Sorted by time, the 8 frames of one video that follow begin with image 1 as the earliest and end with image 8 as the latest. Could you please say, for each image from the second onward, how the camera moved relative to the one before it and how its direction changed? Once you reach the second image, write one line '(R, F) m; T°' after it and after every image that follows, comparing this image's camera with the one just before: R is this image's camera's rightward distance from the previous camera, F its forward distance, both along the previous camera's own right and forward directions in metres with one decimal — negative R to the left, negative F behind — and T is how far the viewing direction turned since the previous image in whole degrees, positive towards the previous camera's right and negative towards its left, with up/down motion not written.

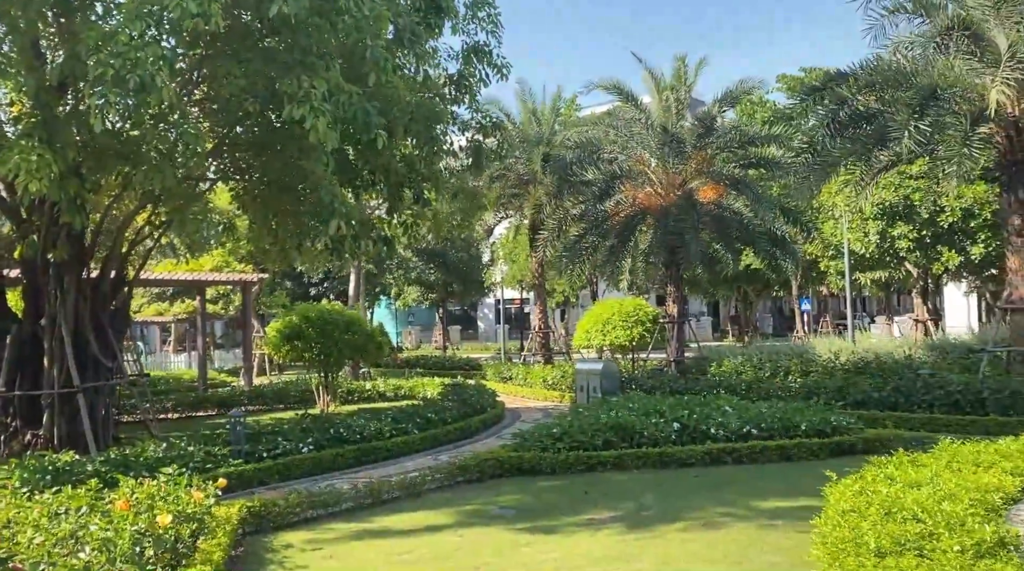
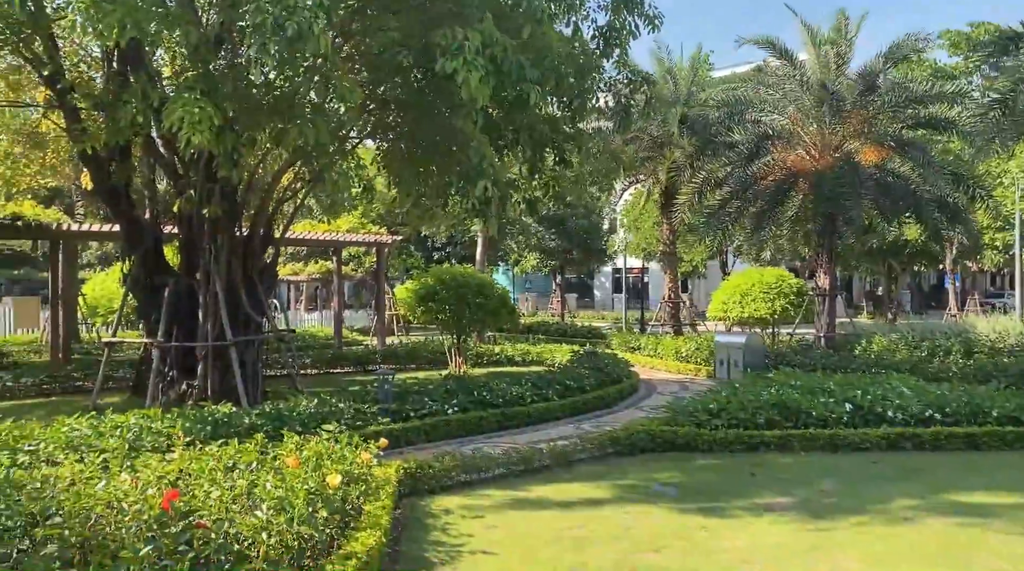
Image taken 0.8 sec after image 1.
(-0.3, +0.3) m; -7°
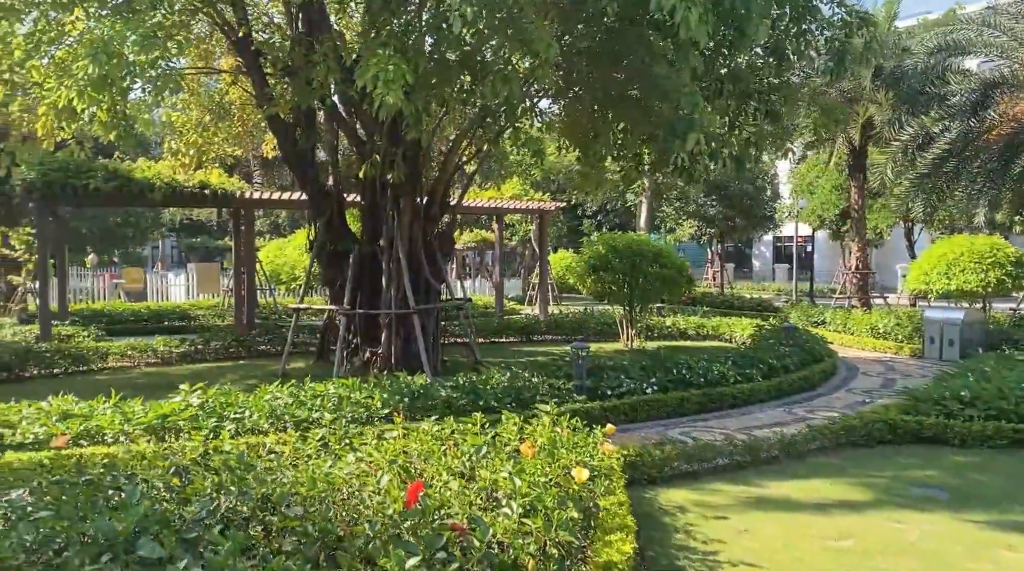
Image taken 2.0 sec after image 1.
(-0.5, +0.5) m; -9°
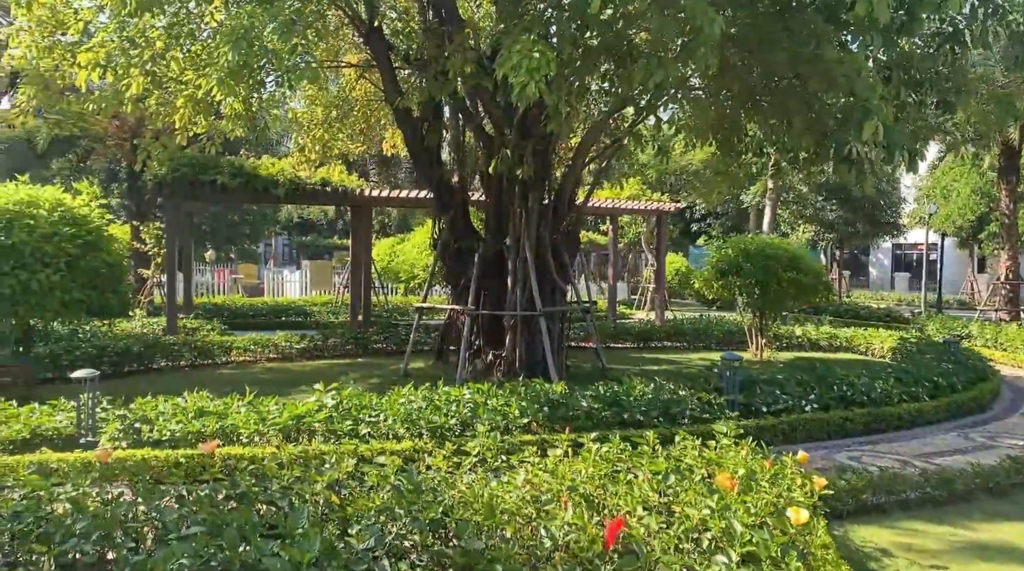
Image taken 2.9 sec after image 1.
(-0.3, +0.4) m; -6°
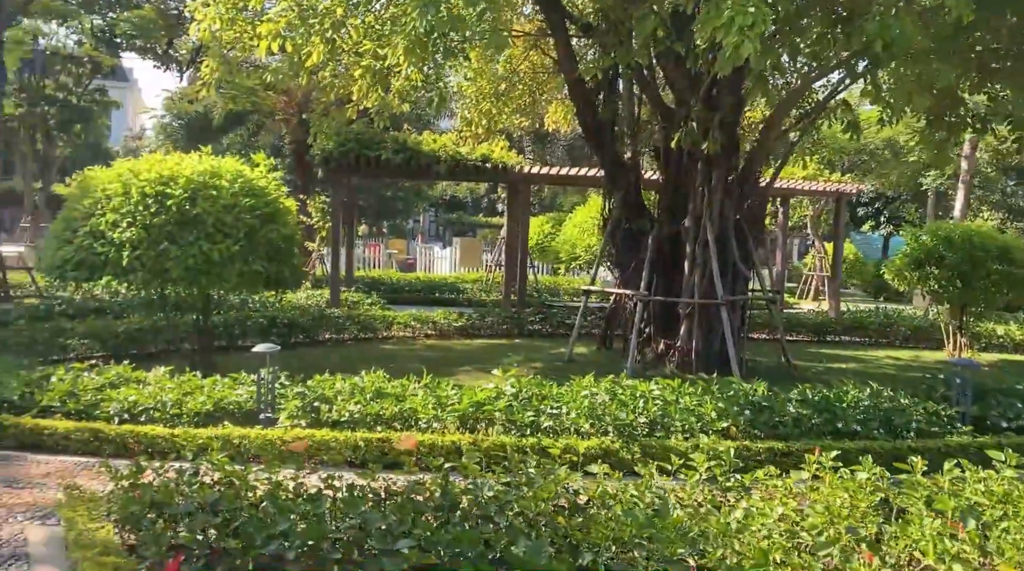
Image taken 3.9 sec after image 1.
(-0.4, +0.5) m; -9°
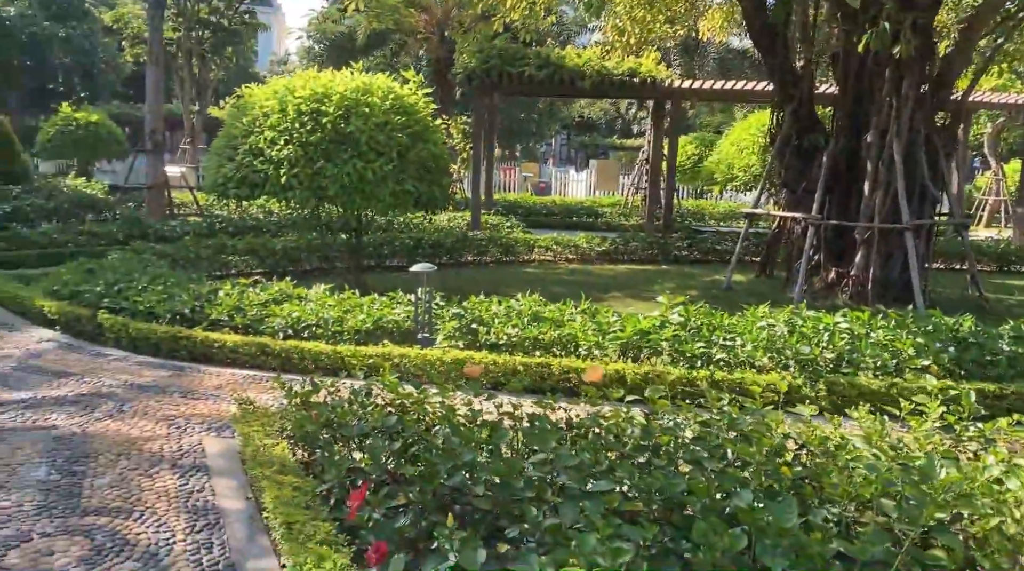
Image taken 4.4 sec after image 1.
(-0.2, +0.3) m; -8°
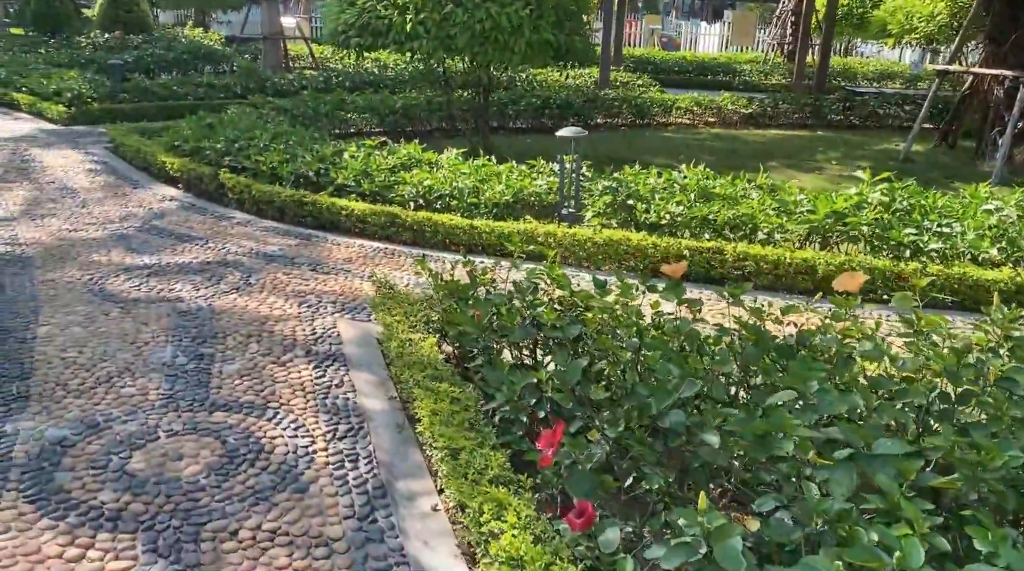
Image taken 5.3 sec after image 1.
(-0.4, +0.8) m; -6°
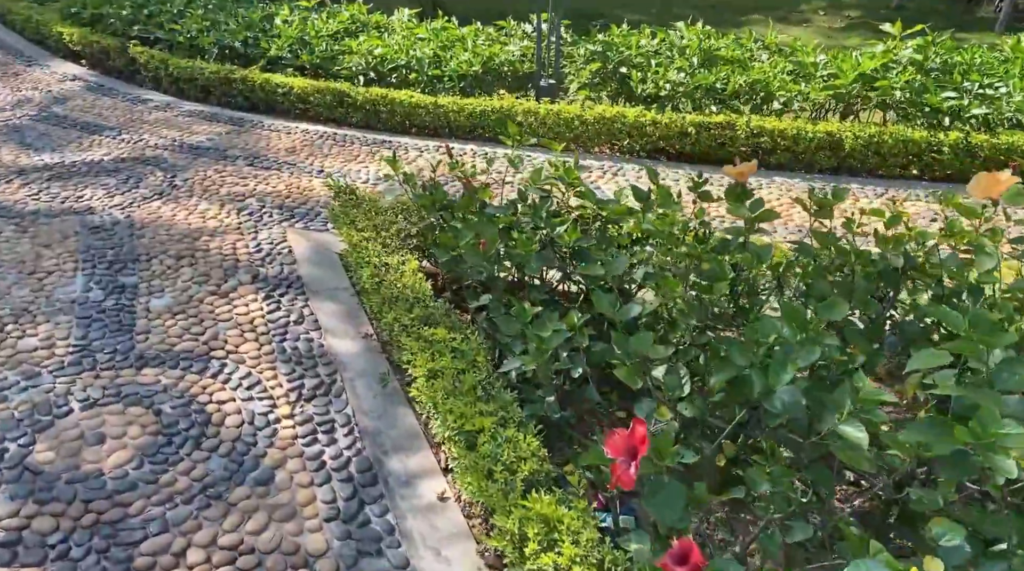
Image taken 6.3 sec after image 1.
(-0.2, +0.8) m; +4°
